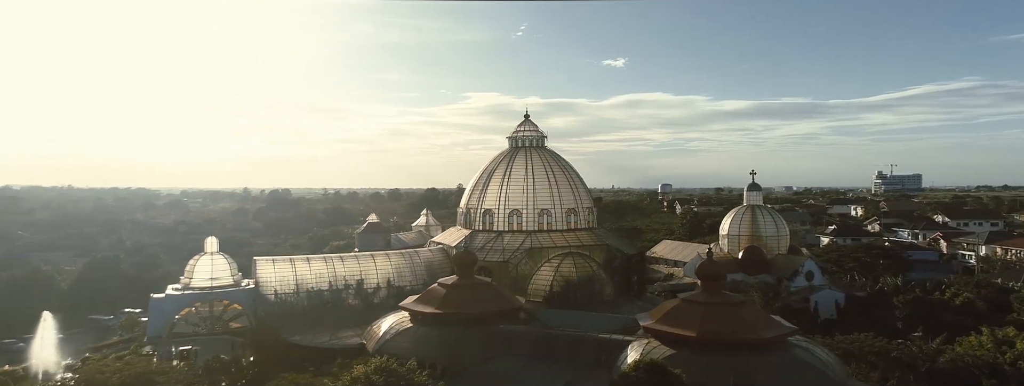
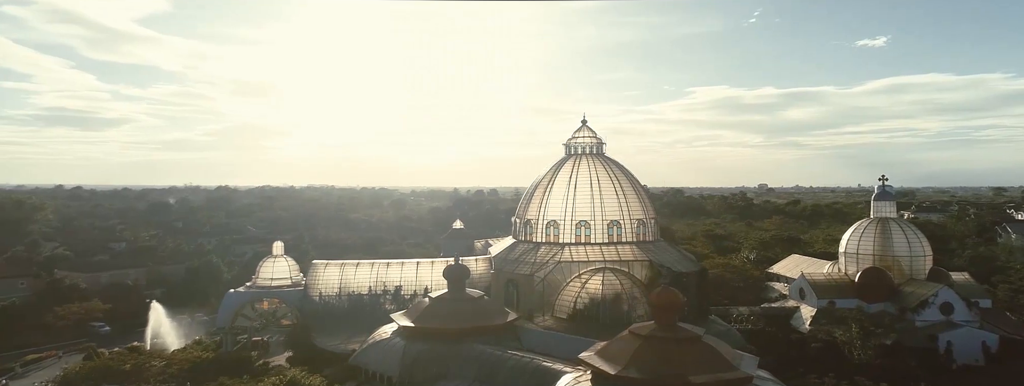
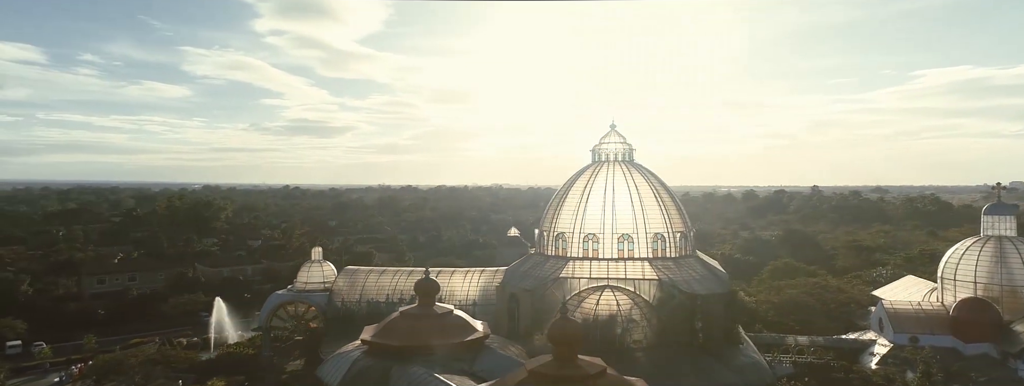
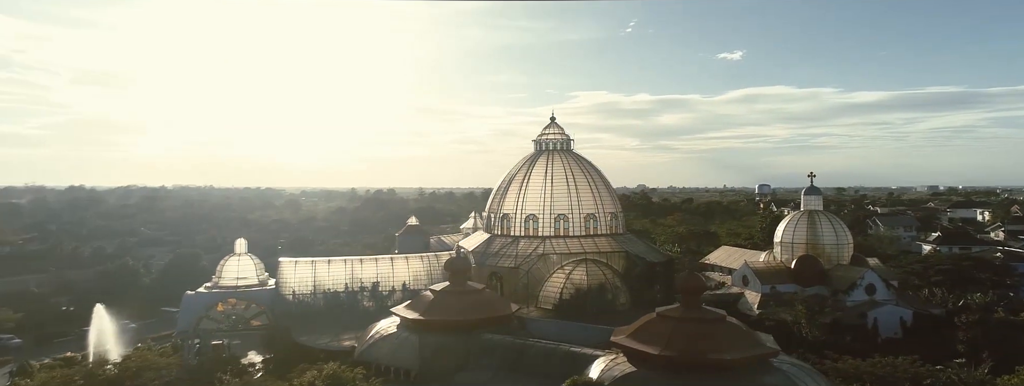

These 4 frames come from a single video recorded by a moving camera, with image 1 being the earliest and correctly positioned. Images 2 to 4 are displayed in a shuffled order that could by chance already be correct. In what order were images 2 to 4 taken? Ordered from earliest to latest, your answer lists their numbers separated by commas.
4, 2, 3
